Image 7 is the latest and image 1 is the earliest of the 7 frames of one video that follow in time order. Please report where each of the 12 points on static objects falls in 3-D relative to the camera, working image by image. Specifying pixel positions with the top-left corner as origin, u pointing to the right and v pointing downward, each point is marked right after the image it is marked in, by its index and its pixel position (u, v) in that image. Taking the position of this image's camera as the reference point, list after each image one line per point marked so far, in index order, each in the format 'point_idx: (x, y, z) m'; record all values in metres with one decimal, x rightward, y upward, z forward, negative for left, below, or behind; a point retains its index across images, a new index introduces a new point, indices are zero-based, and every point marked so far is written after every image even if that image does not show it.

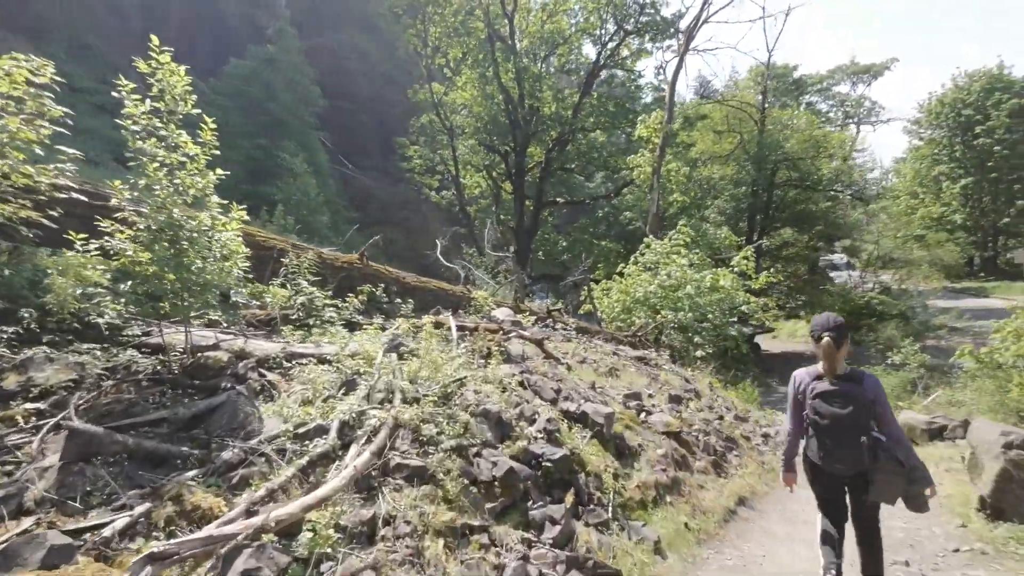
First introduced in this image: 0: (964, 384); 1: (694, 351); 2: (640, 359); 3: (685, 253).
0: (+9.3, -2.0, +10.0) m
1: (+4.3, -1.5, +11.5) m
2: (+2.1, -1.2, +8.1) m
3: (+4.6, +0.9, +13.0) m
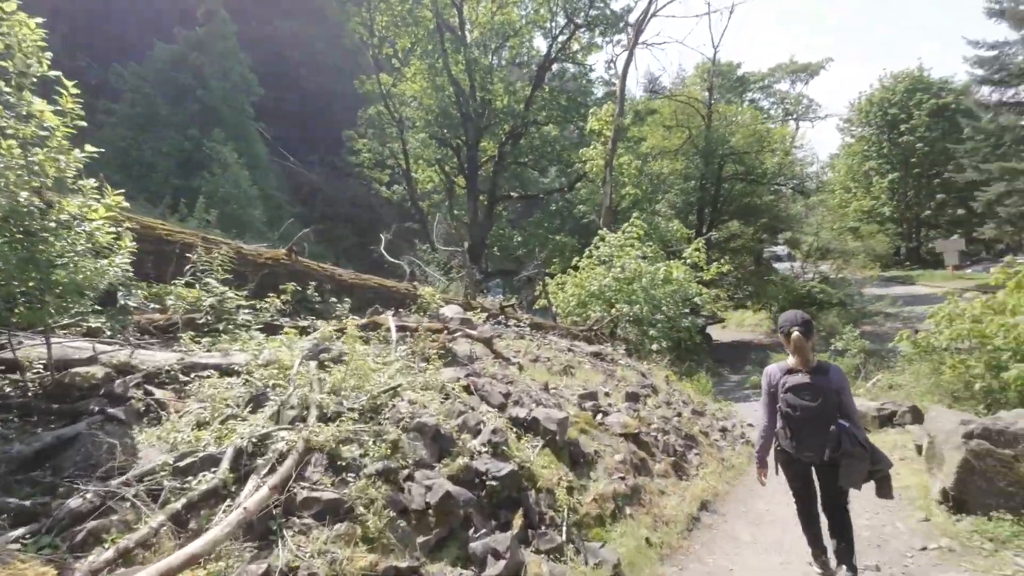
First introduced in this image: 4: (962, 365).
0: (+8.3, -1.7, +10.4) m
1: (+3.2, -1.3, +11.4) m
2: (+1.3, -1.1, +7.9) m
3: (+3.3, +1.1, +12.9) m
4: (+7.5, -1.3, +8.2) m
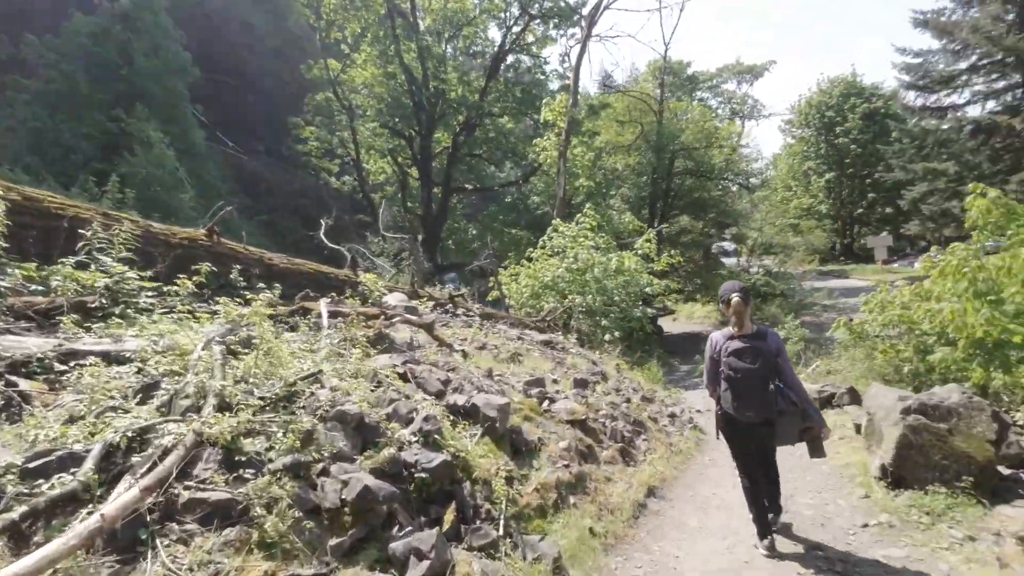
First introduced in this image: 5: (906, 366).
0: (+7.3, -1.5, +10.9) m
1: (+2.1, -1.1, +11.4) m
2: (+0.5, -0.9, +7.8) m
3: (+2.1, +1.4, +12.9) m
4: (+6.7, -1.1, +8.6) m
5: (+6.8, -1.3, +8.4) m
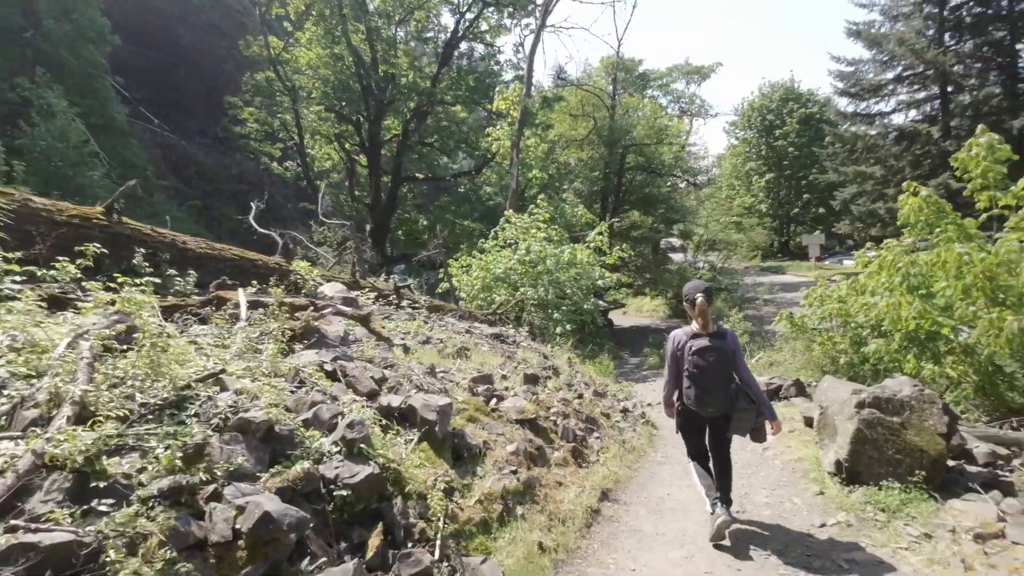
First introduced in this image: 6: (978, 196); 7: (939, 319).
0: (+6.2, -1.3, +11.2) m
1: (+0.9, -0.9, +11.3) m
2: (-0.3, -0.8, +7.5) m
3: (+0.8, +1.5, +12.7) m
4: (+5.8, -1.0, +8.9) m
5: (+5.9, -1.2, +8.7) m
6: (+6.4, +1.3, +6.8) m
7: (+5.3, -0.4, +6.0) m
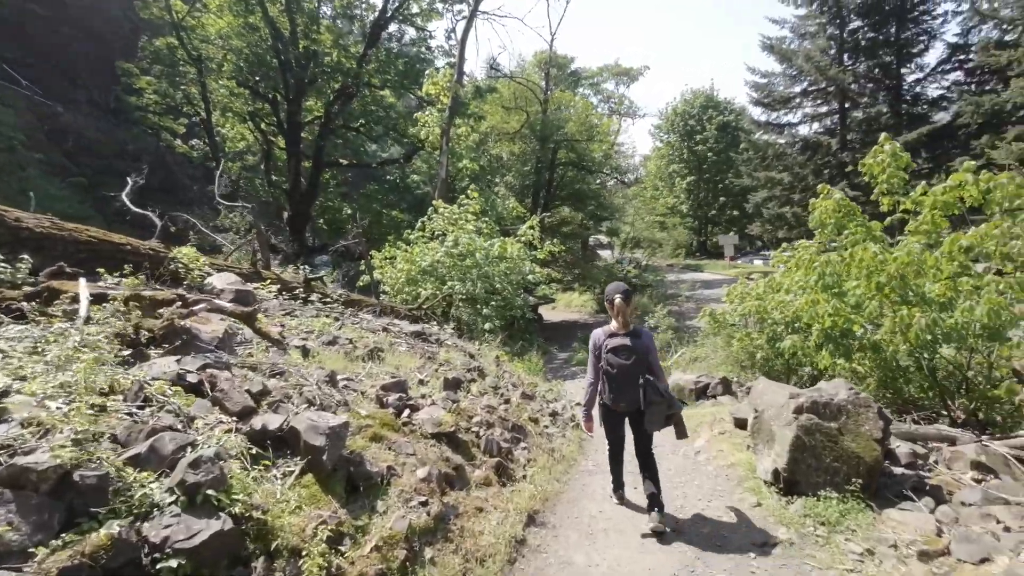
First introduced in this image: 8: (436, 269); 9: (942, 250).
0: (+4.5, -1.3, +11.6) m
1: (-0.7, -0.8, +10.9) m
2: (-1.3, -0.7, +6.9) m
3: (-1.0, +1.7, +12.3) m
4: (+4.4, -0.9, +9.2) m
5: (+4.6, -1.2, +9.0) m
6: (+5.4, +1.3, +7.2) m
7: (+4.4, -0.4, +6.3) m
8: (-1.8, +0.4, +11.4) m
9: (+5.0, +0.4, +5.6) m
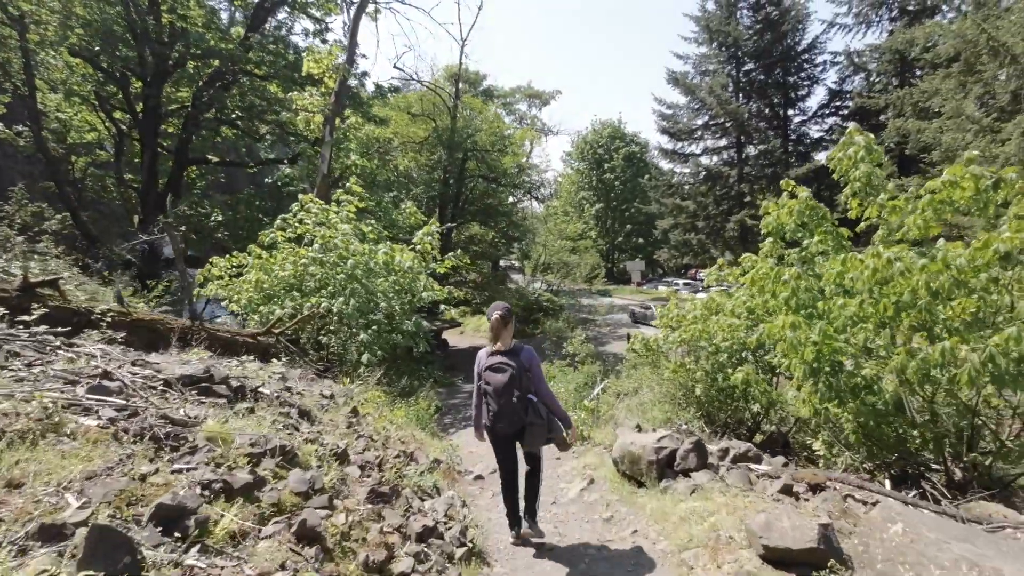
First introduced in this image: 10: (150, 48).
0: (+2.3, -1.7, +9.9) m
1: (-2.6, -1.1, +8.3) m
2: (-2.6, -0.8, +4.3) m
3: (-3.1, +1.3, +9.8) m
4: (+2.7, -1.3, +7.6) m
5: (+2.9, -1.5, +7.5) m
6: (+4.1, +1.0, +5.9) m
7: (+3.2, -0.6, +4.8) m
8: (-3.8, +0.1, +8.7) m
9: (+3.9, +0.3, +4.3) m
10: (-13.0, +8.7, +17.3) m
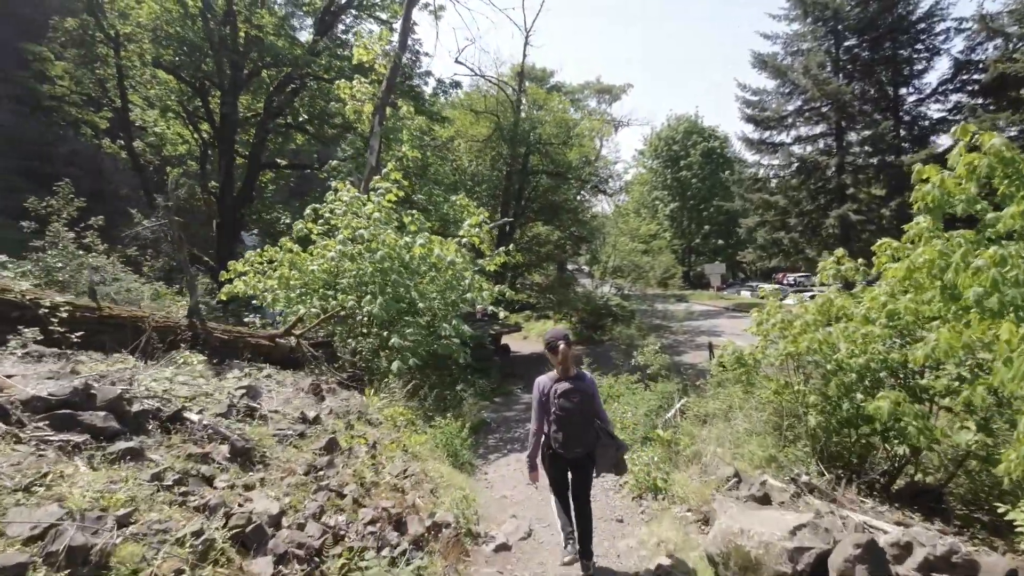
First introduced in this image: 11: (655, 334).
0: (+3.3, -1.7, +8.1) m
1: (-1.8, -1.1, +7.3) m
2: (-2.3, -0.7, +3.3) m
3: (-2.1, +1.3, +8.8) m
4: (+3.4, -1.2, +5.8) m
5: (+3.5, -1.5, +5.6) m
6: (+4.5, +1.1, +3.9) m
7: (+3.4, -0.5, +2.9) m
8: (-2.9, +0.1, +7.8) m
9: (+4.1, +0.3, +2.3) m
10: (-10.7, +8.7, +17.7) m
11: (+4.9, -1.6, +16.8) m
